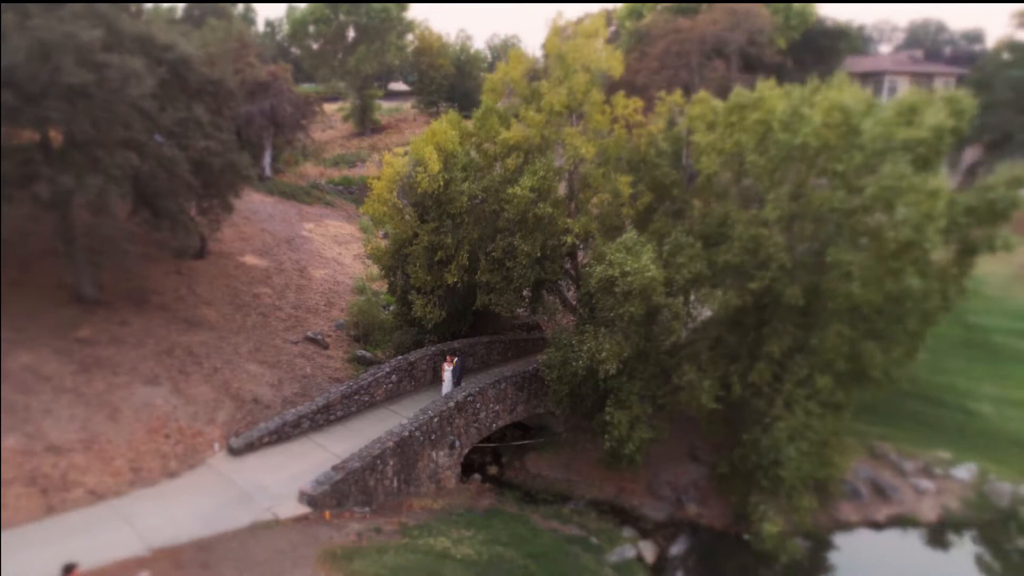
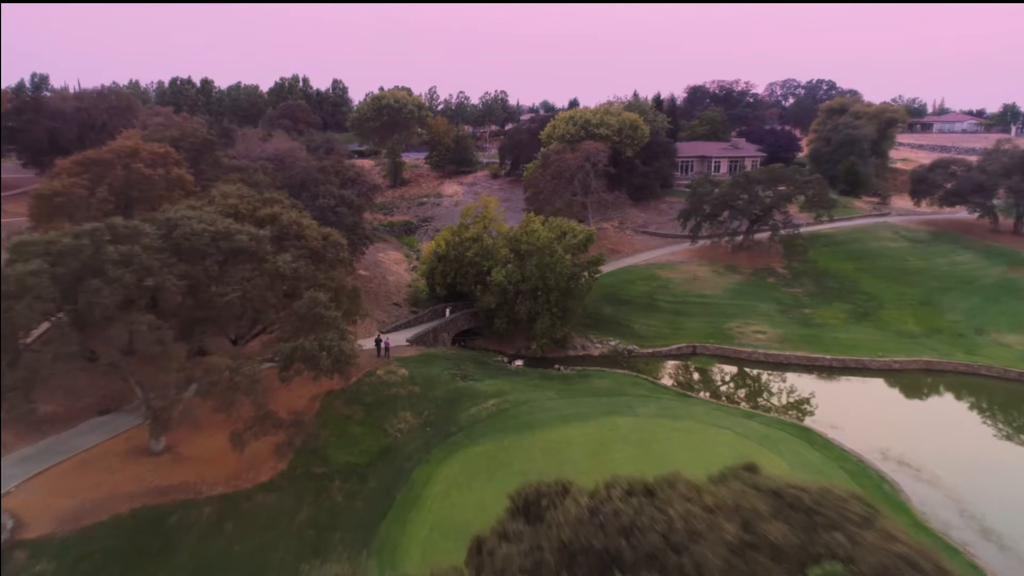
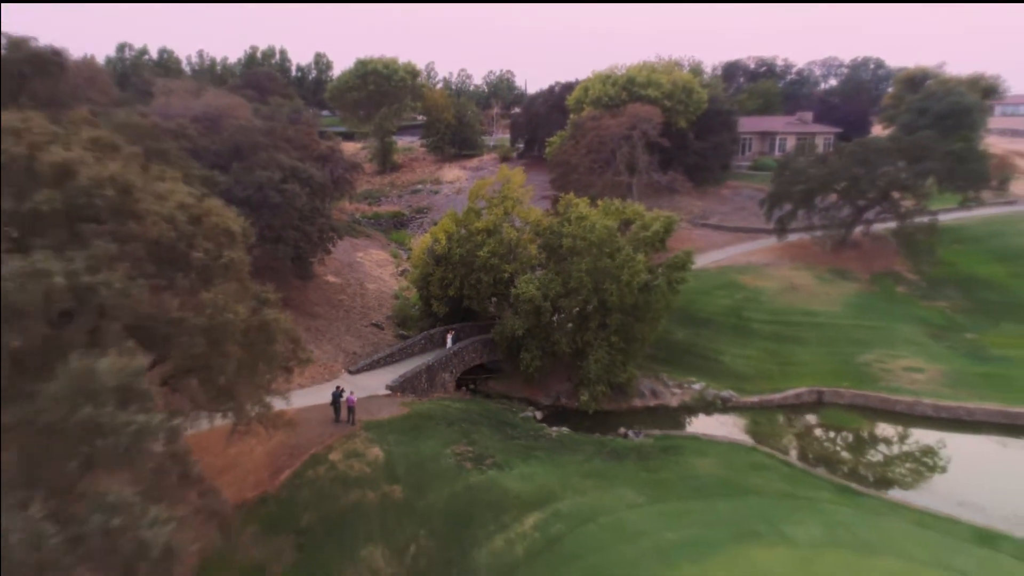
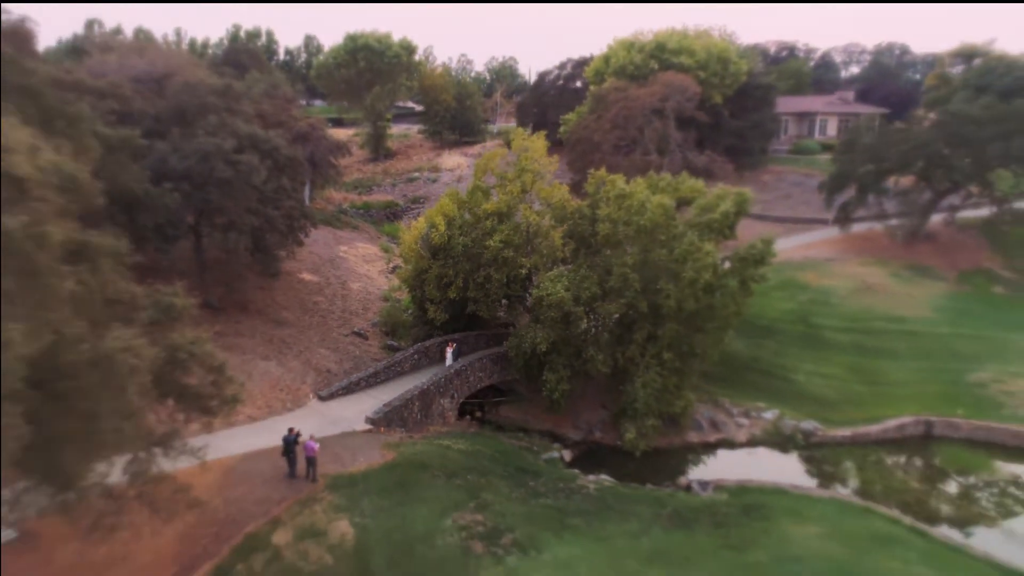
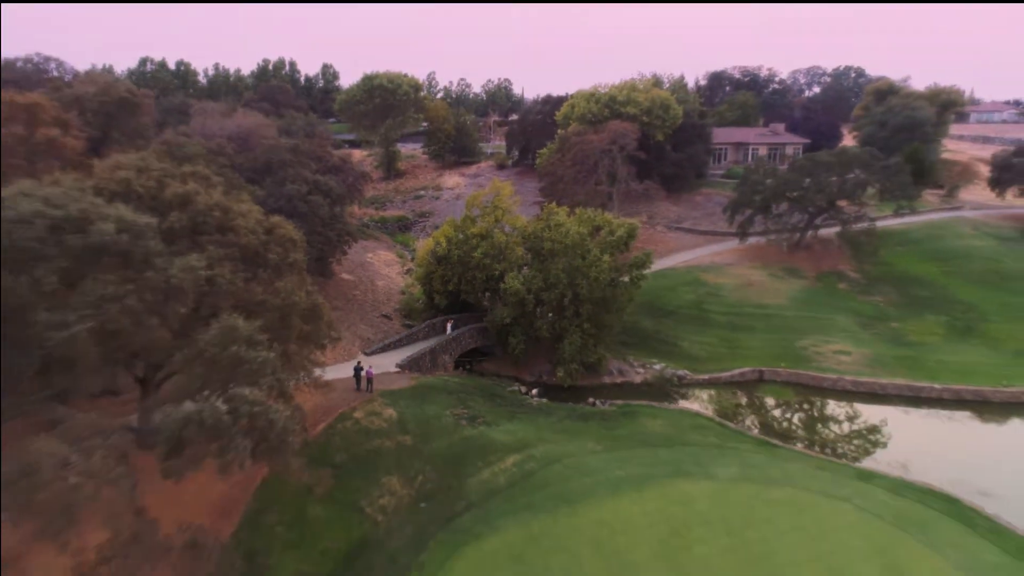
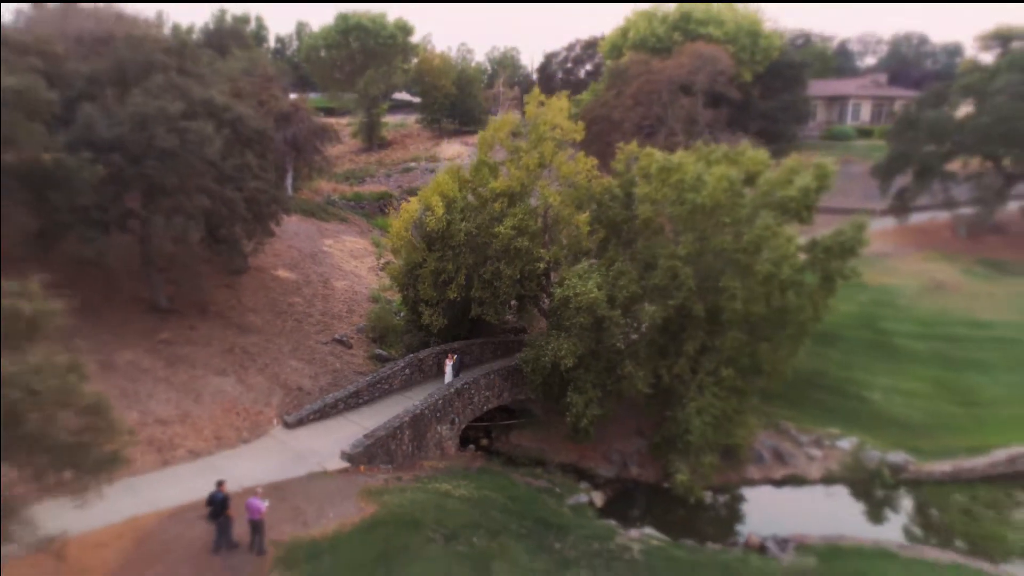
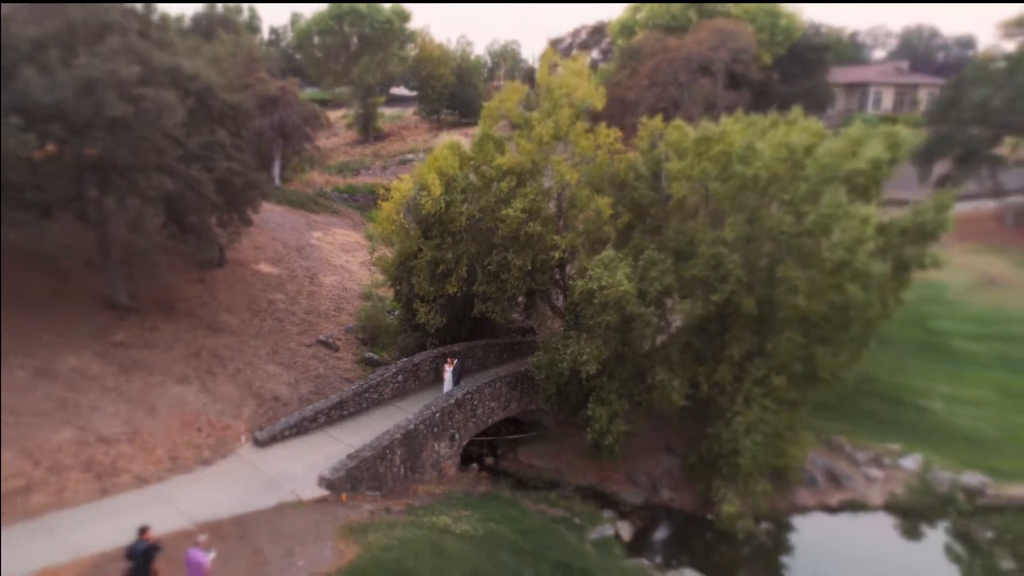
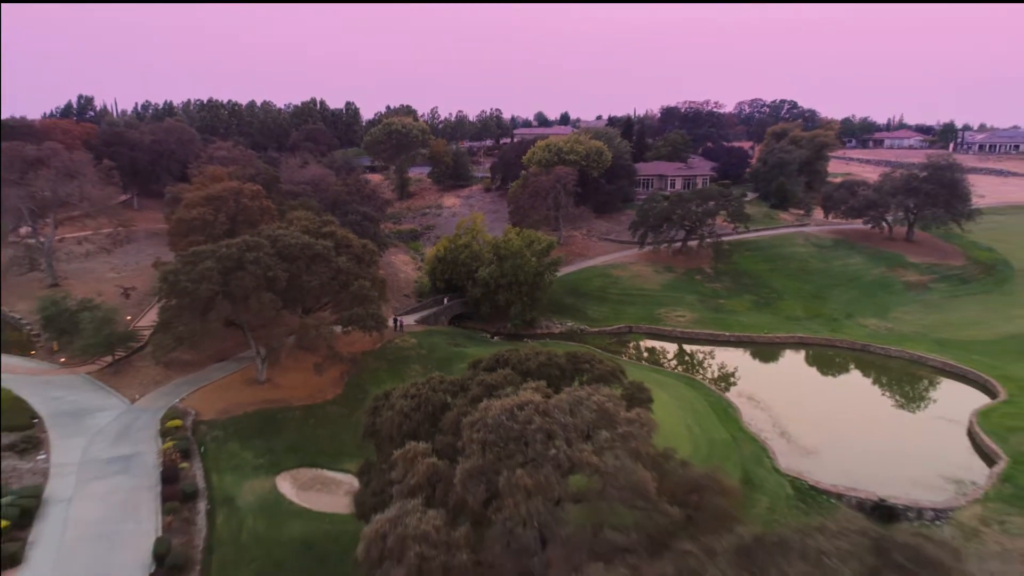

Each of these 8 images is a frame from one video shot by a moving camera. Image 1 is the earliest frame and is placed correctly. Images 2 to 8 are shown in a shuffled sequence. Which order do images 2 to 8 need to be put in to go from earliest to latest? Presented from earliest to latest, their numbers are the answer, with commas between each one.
7, 6, 4, 3, 5, 2, 8
